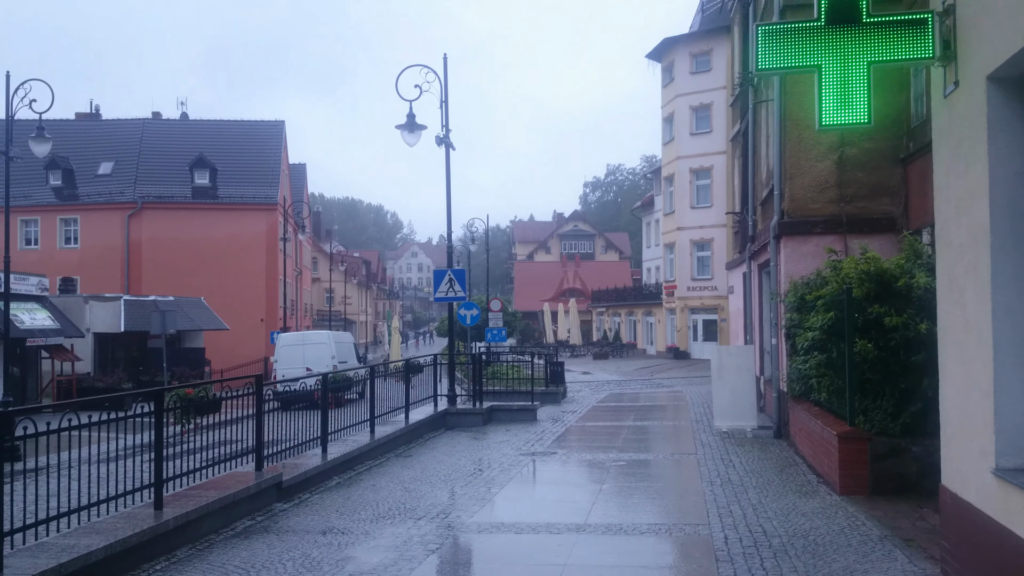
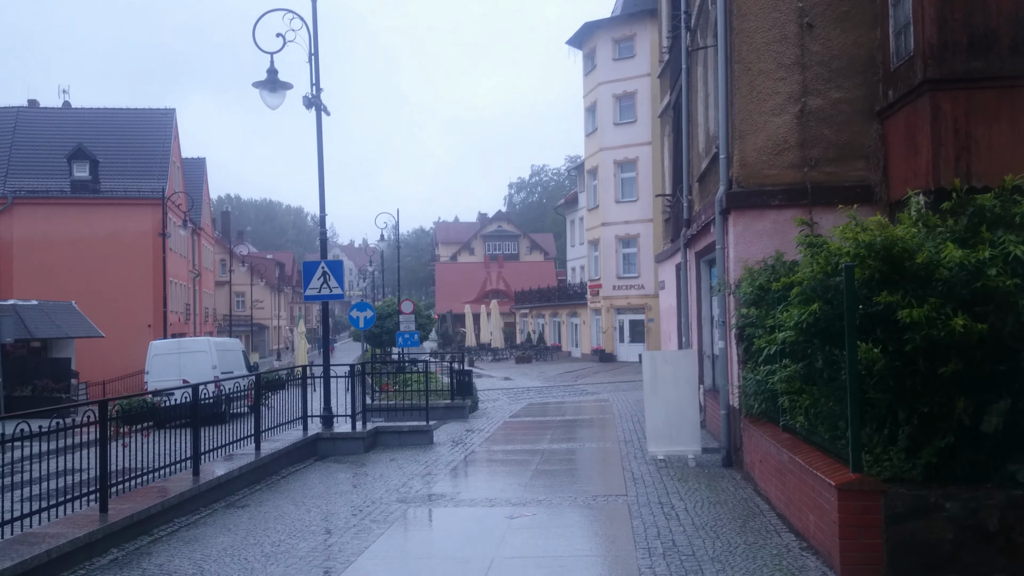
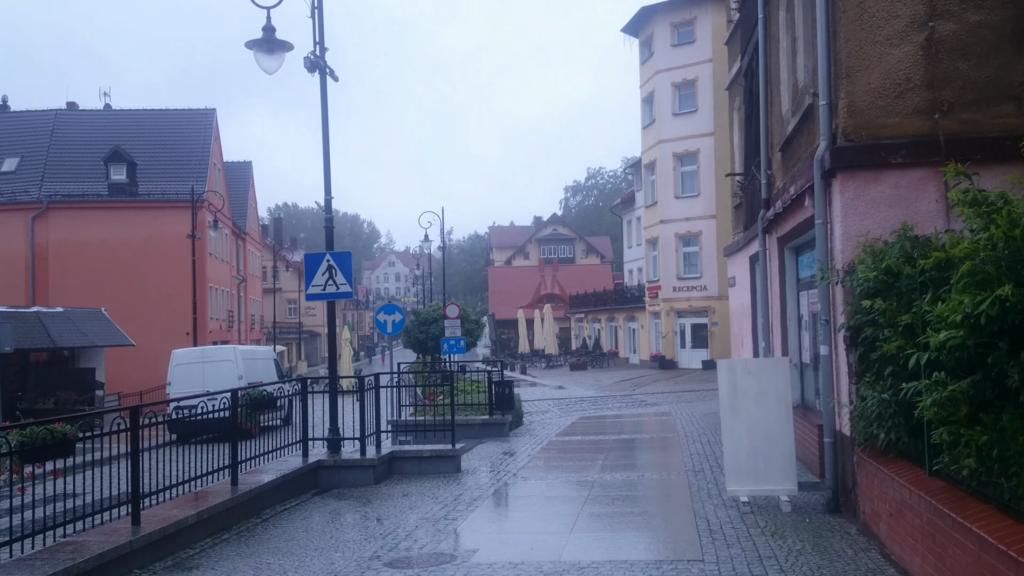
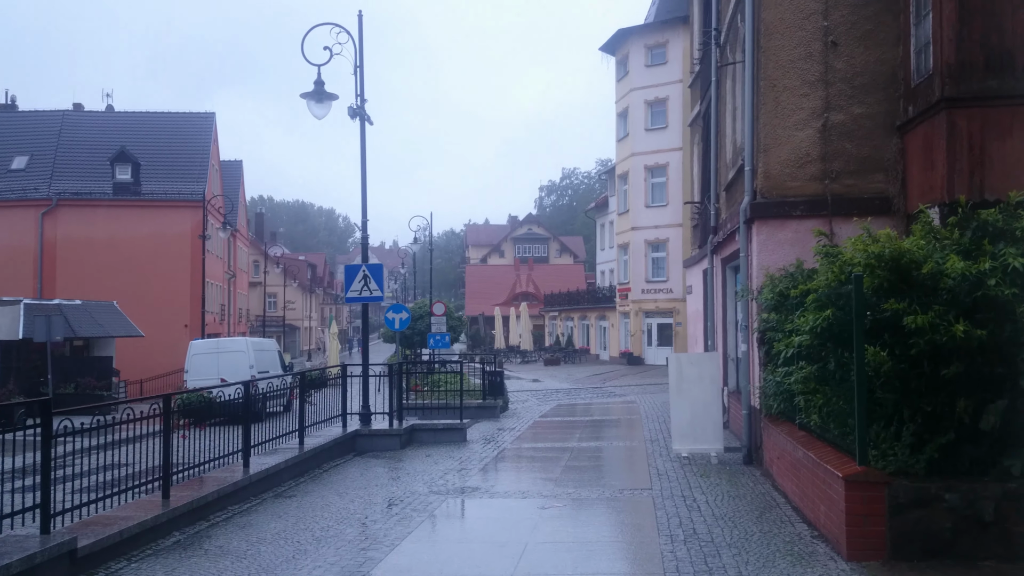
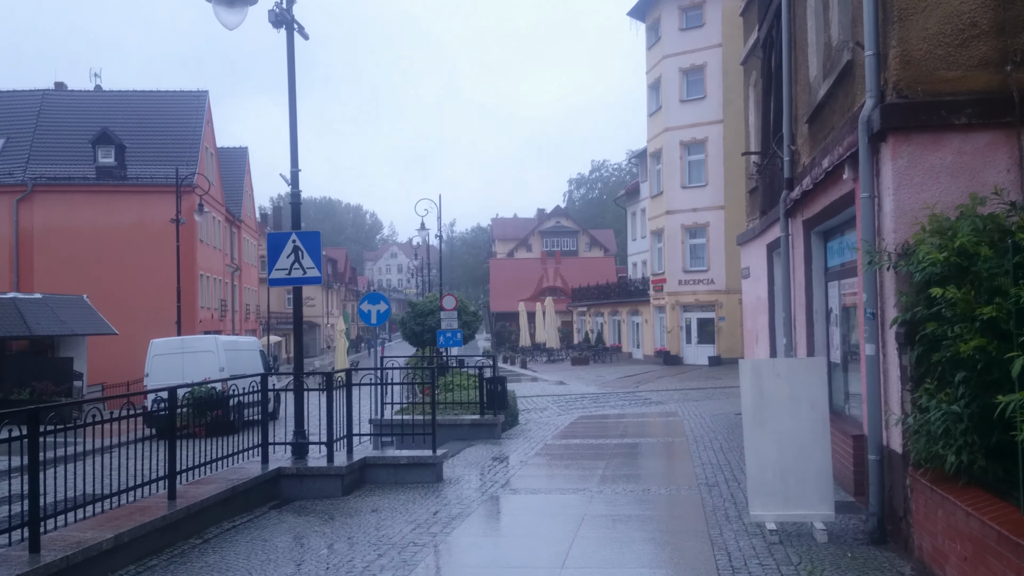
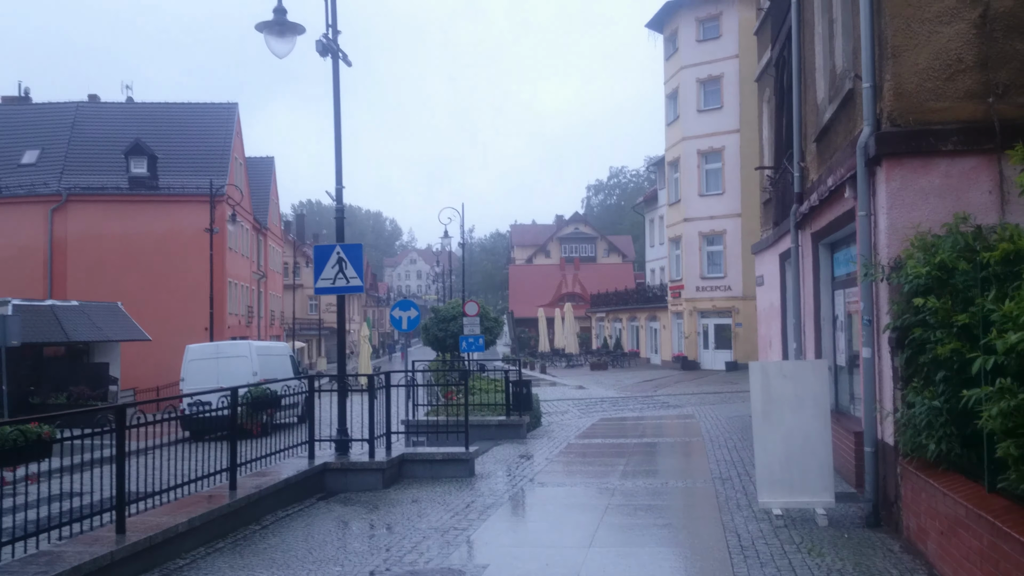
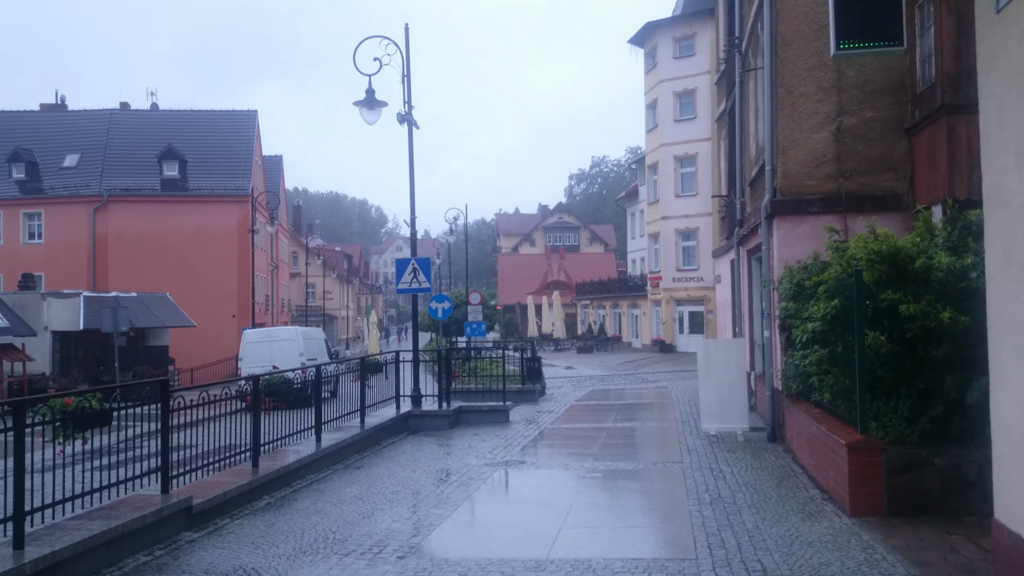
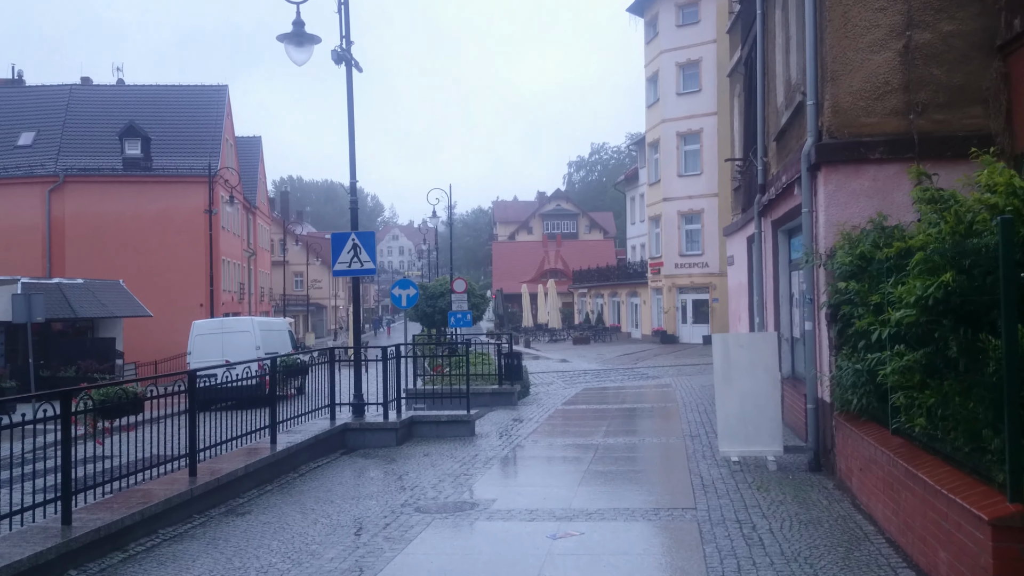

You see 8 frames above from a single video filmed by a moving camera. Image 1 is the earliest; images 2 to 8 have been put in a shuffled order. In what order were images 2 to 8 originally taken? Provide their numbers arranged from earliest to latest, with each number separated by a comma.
7, 4, 2, 8, 3, 6, 5
